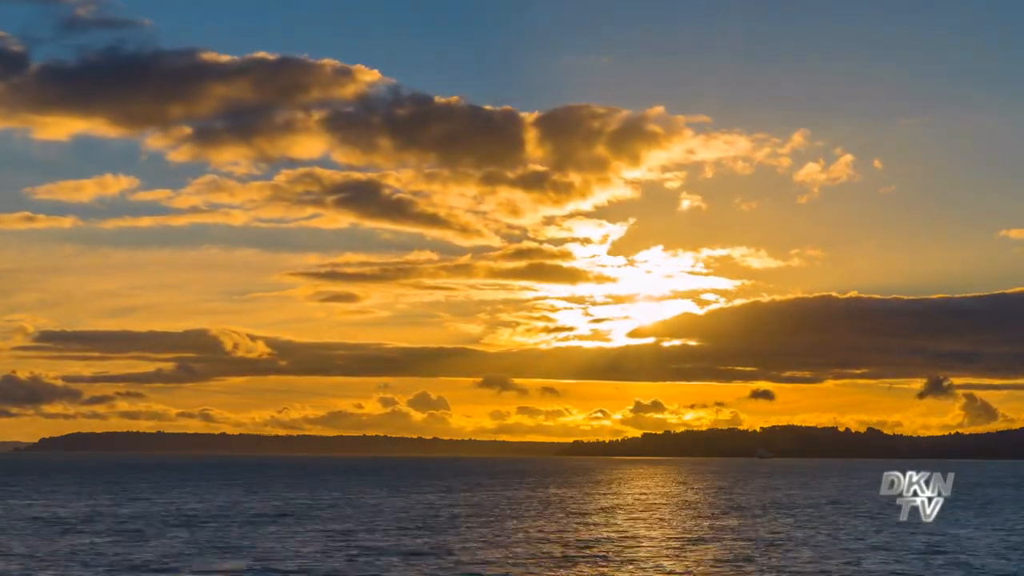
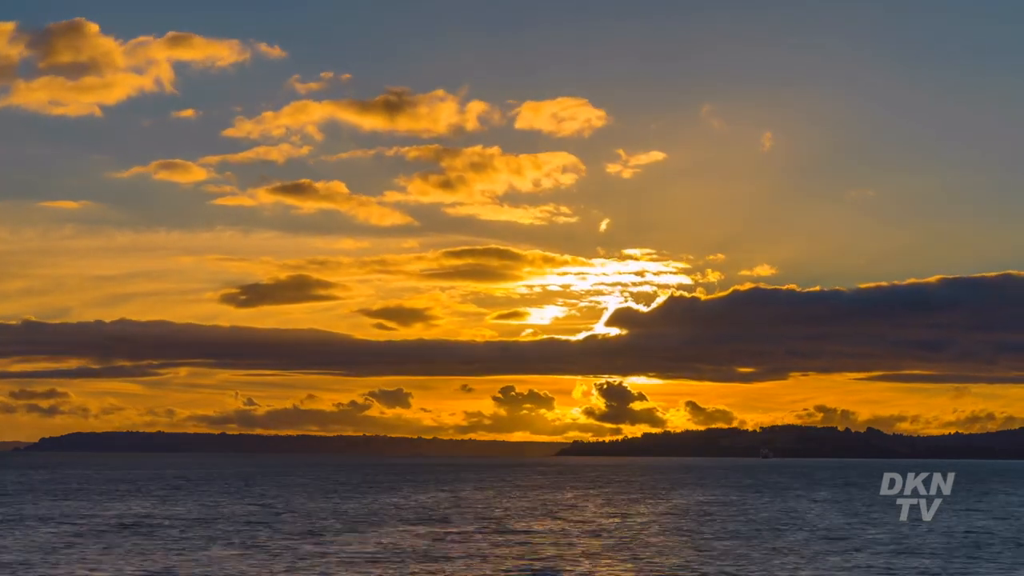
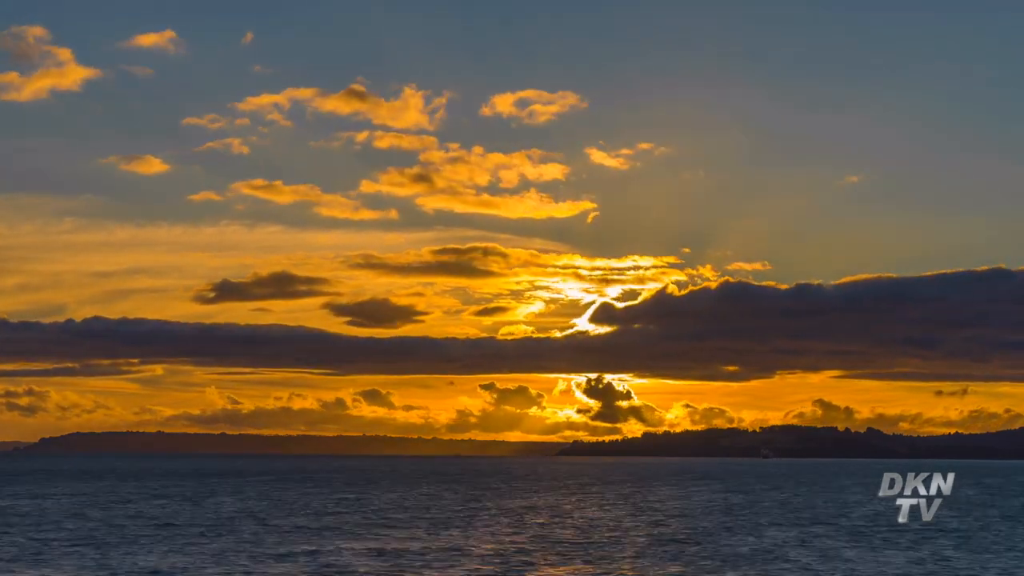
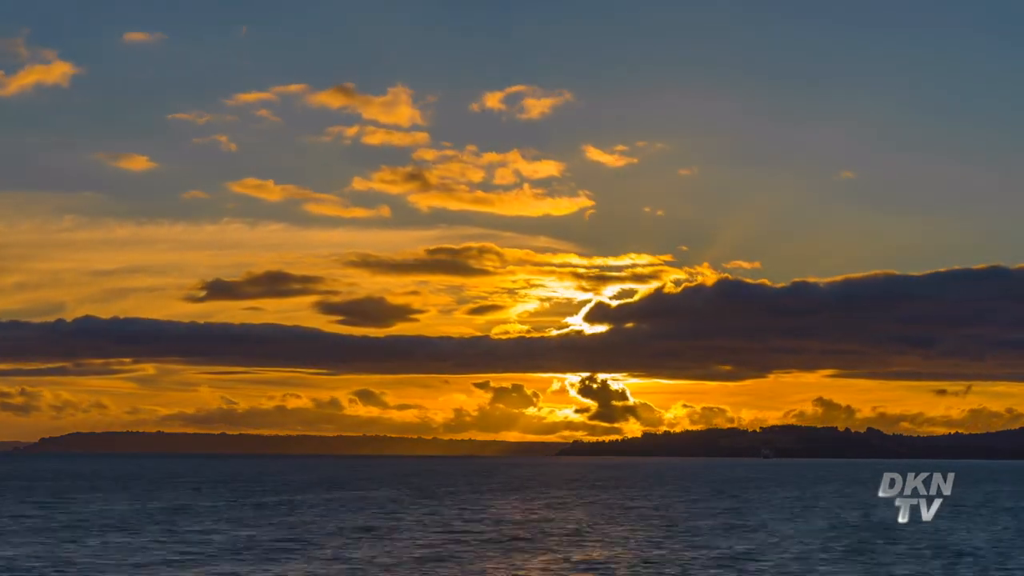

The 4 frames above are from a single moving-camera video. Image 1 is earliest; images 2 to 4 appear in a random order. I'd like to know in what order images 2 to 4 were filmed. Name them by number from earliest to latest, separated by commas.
2, 3, 4
